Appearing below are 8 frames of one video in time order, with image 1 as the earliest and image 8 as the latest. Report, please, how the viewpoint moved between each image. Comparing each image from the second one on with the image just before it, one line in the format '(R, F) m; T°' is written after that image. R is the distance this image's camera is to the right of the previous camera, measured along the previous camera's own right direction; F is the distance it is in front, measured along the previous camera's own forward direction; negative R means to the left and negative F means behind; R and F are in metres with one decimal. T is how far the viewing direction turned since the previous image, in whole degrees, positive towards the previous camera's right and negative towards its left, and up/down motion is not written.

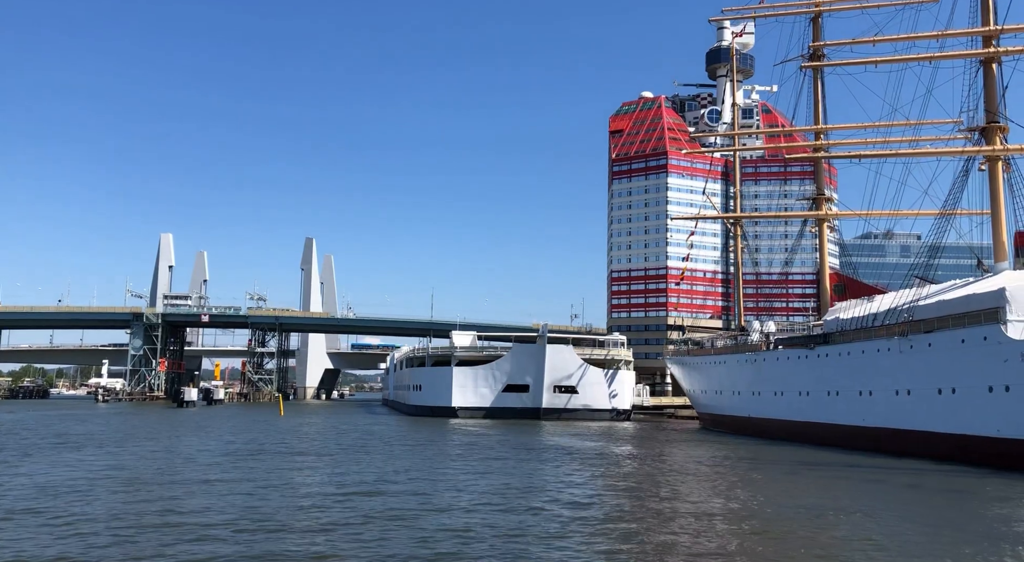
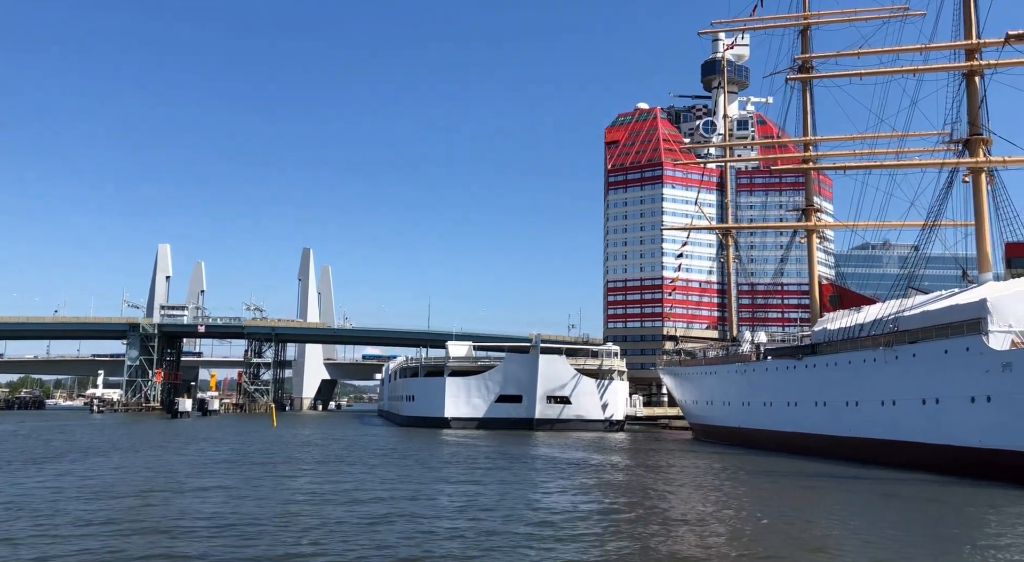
(+0.6, -0.2) m; 0°
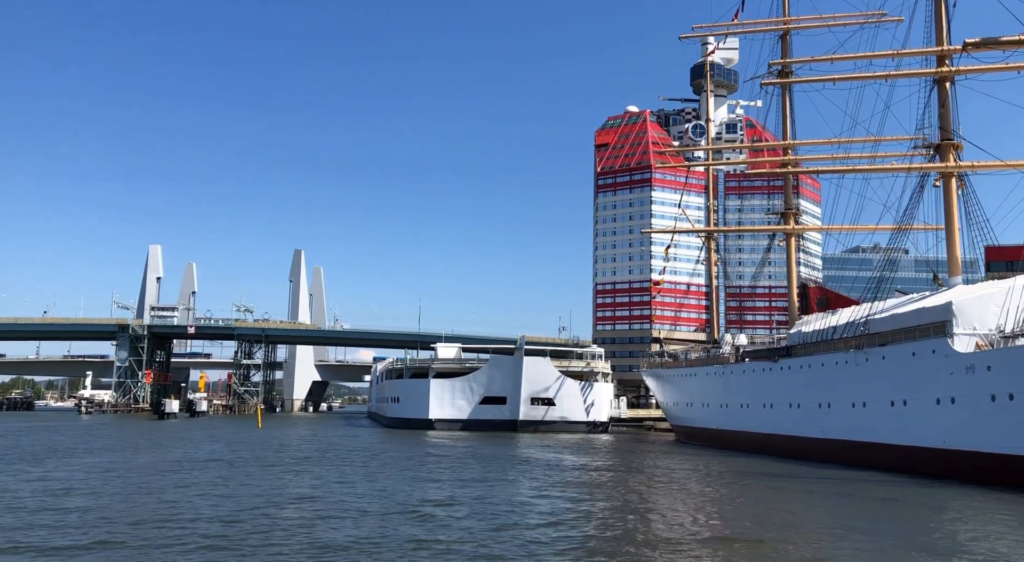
(+0.9, -0.3) m; 0°
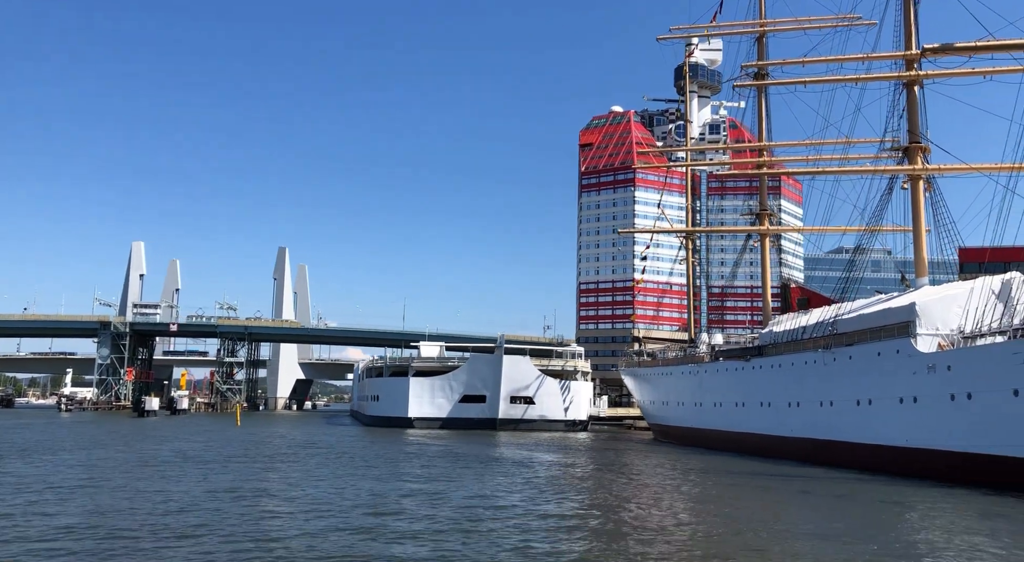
(+0.7, -0.3) m; +1°
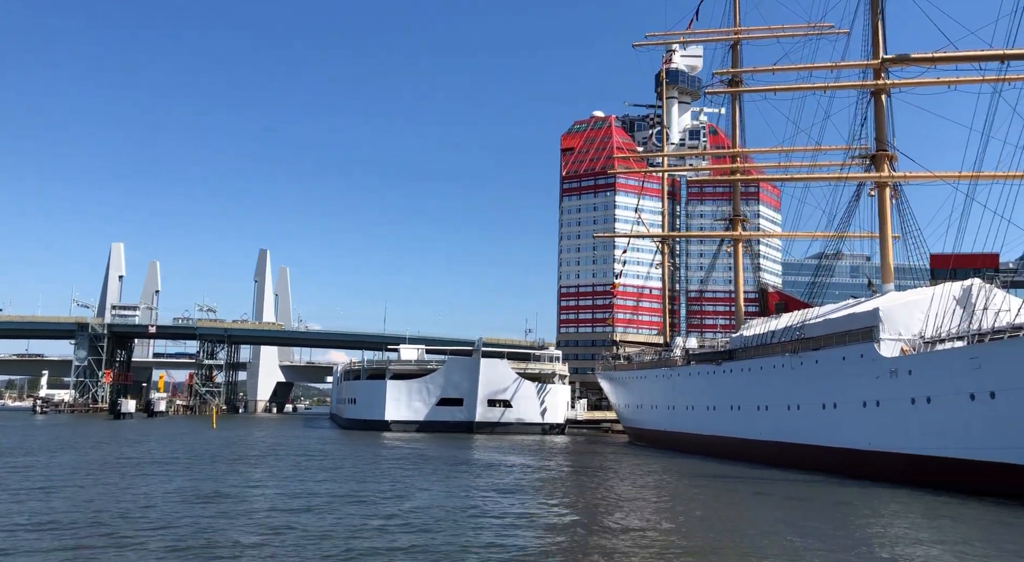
(+0.6, -0.2) m; +1°
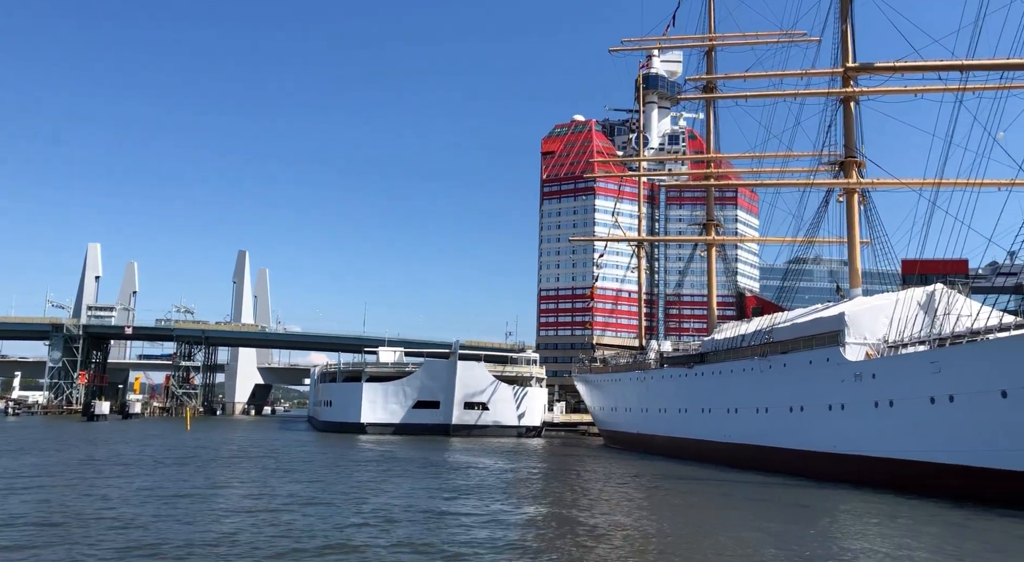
(+0.4, -0.2) m; +1°
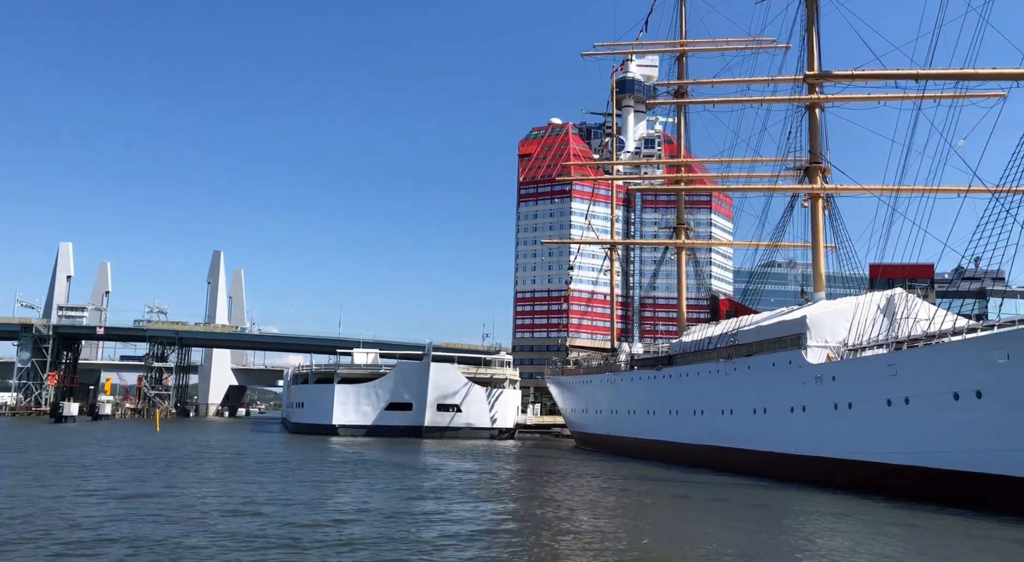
(+0.5, -0.2) m; +1°
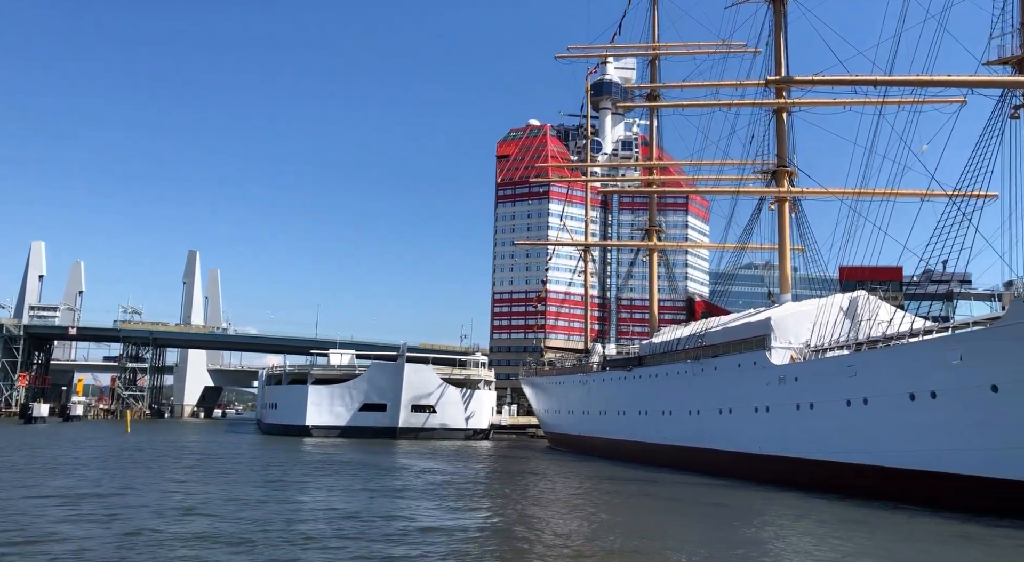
(+0.5, -0.2) m; +1°
